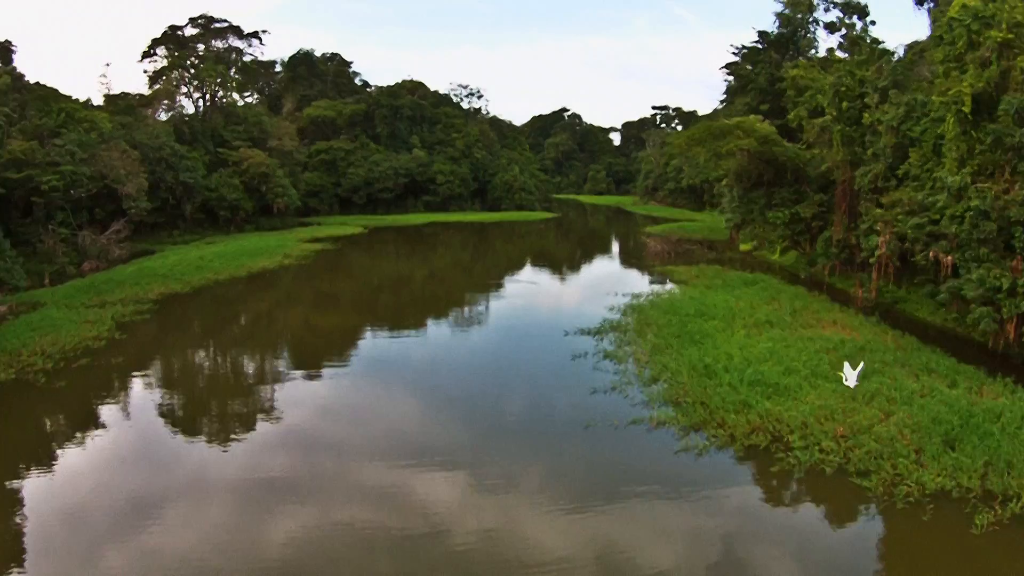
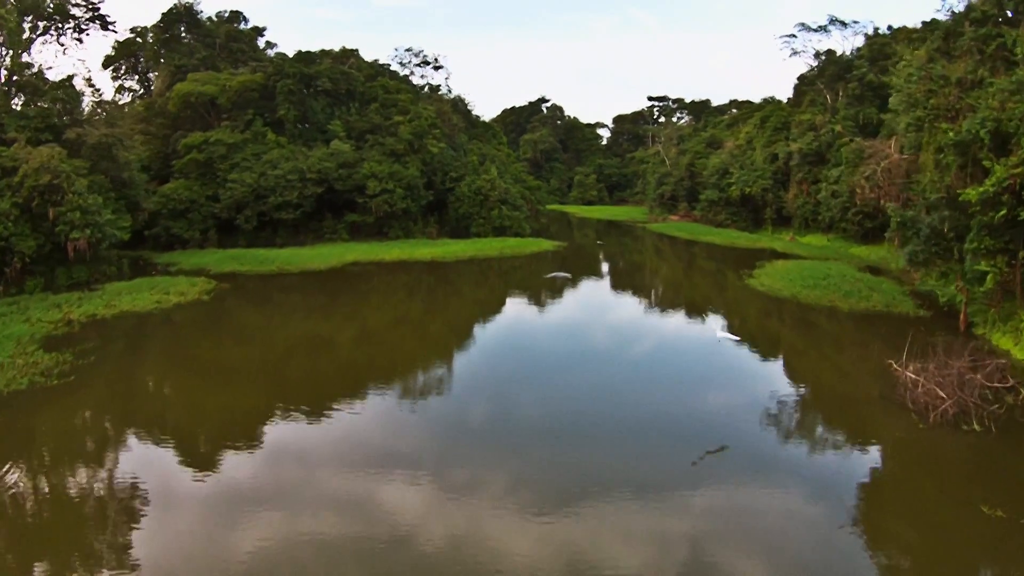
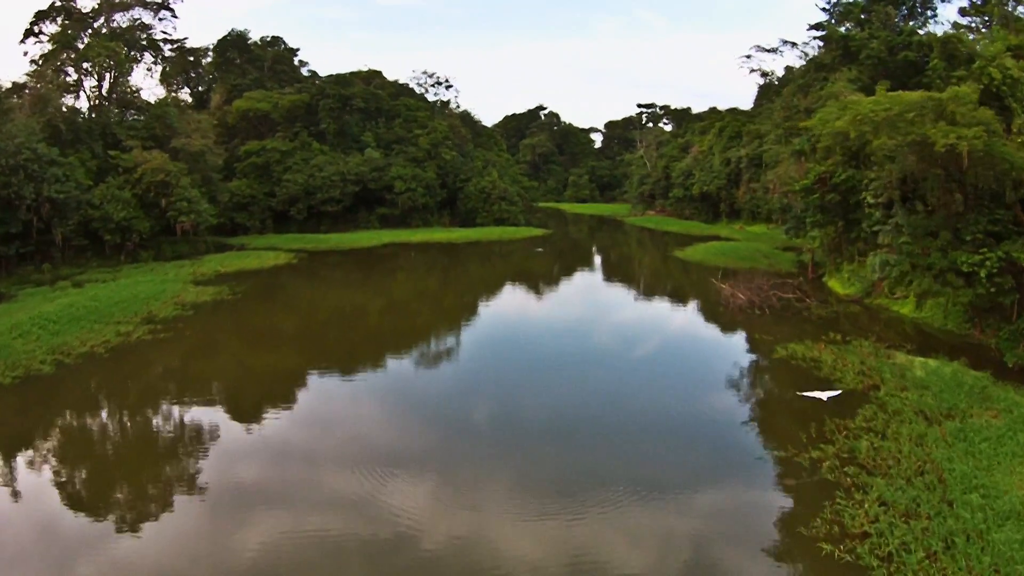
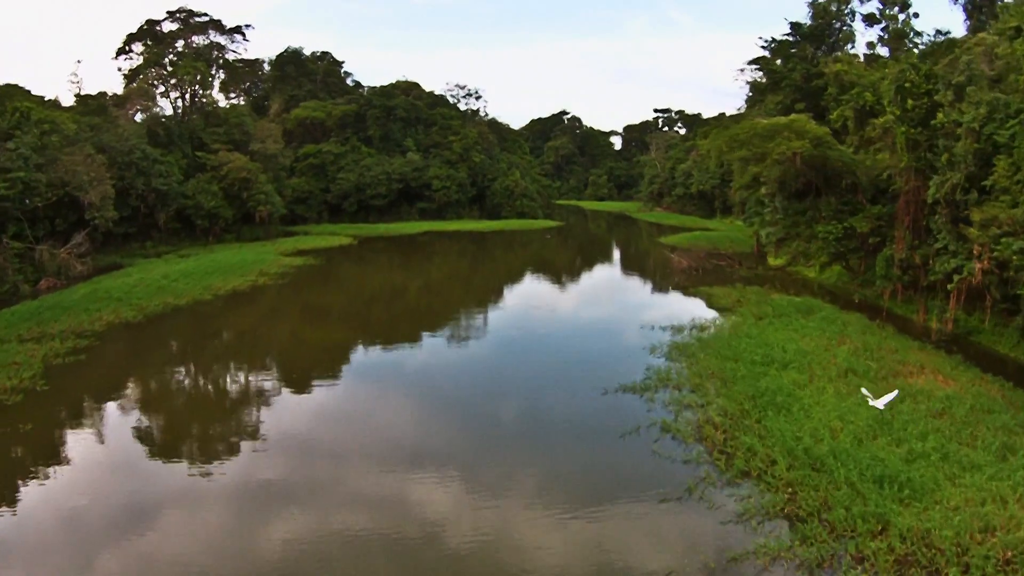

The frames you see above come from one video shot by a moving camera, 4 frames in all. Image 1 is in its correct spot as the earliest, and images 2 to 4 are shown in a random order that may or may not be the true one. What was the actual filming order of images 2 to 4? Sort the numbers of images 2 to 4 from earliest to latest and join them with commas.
4, 3, 2
